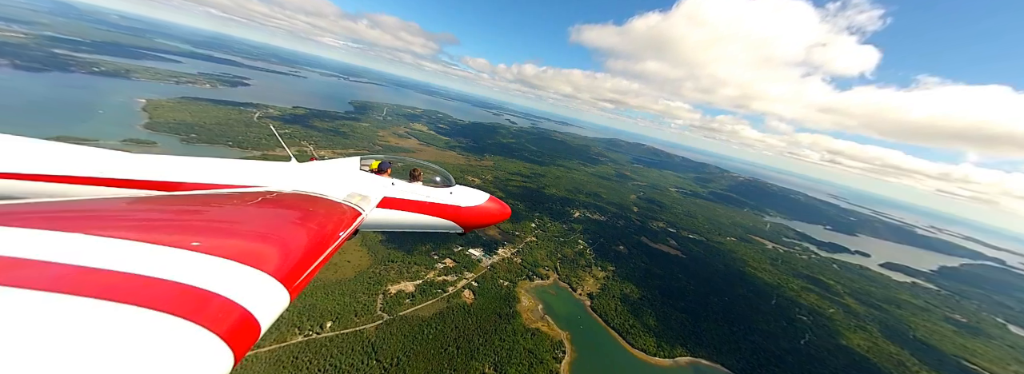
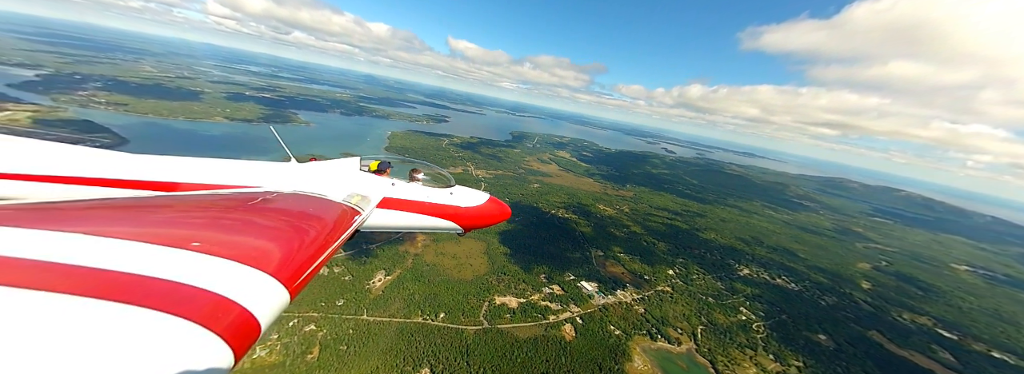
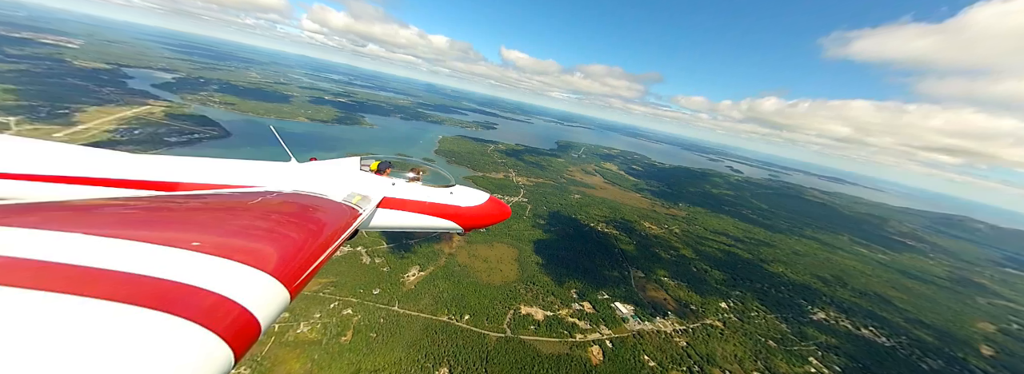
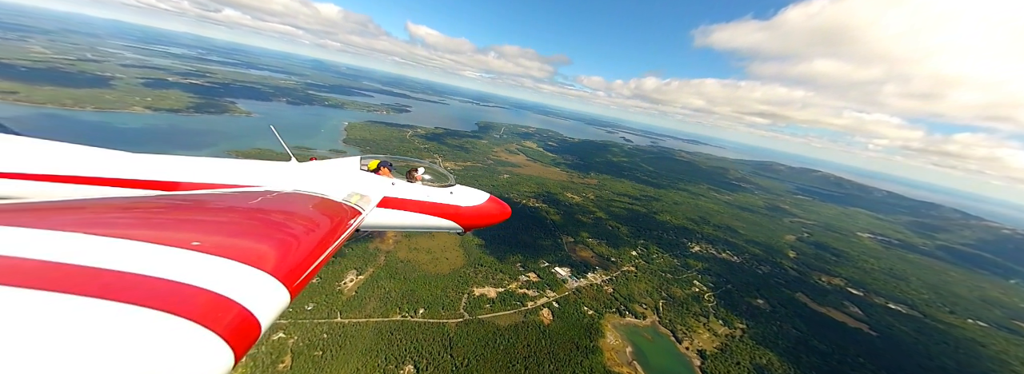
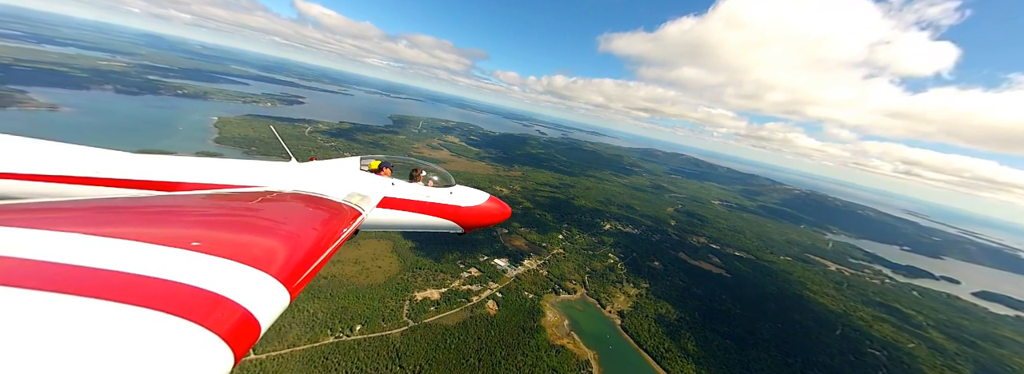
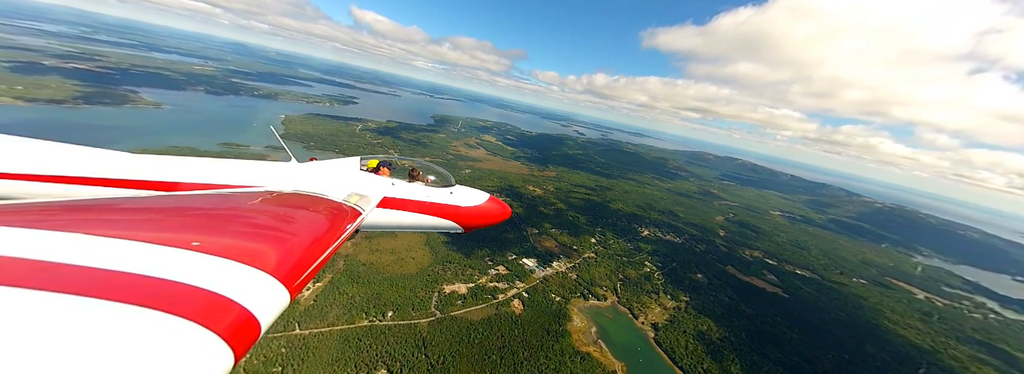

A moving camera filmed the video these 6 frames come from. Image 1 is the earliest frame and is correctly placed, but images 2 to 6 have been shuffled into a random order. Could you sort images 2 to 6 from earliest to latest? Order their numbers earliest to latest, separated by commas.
5, 6, 4, 2, 3
